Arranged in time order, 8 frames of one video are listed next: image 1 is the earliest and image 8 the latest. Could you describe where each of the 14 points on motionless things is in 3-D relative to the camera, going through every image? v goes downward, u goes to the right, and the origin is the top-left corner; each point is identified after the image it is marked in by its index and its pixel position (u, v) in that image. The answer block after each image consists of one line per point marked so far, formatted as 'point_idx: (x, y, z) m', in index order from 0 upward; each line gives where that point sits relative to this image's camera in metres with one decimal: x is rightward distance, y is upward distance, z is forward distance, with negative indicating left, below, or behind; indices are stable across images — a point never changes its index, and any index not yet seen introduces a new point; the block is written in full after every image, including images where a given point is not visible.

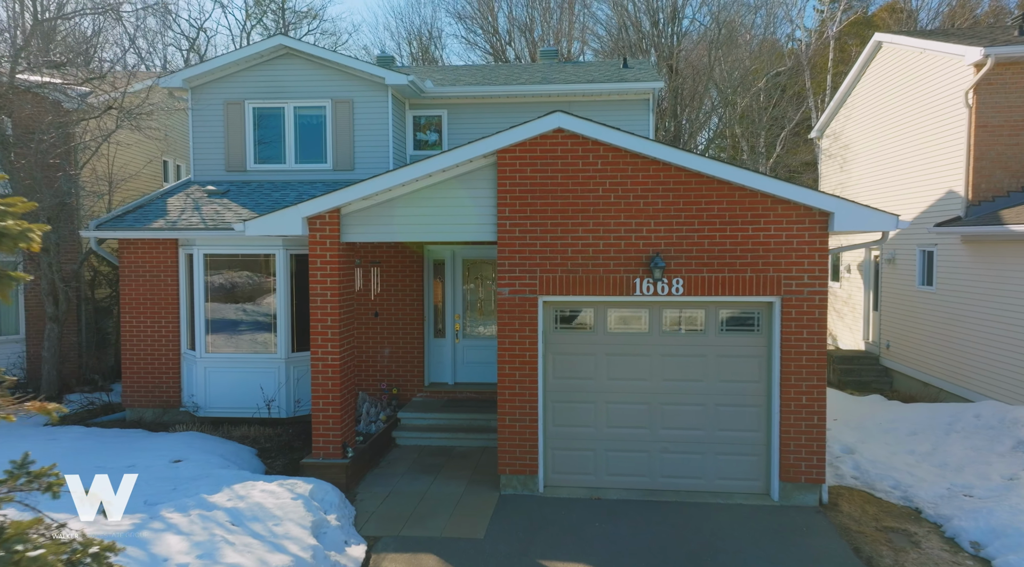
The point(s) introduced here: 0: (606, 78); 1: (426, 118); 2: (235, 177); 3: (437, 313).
0: (+1.9, +4.0, +13.6) m
1: (-1.7, +3.2, +13.5) m
2: (-5.0, +2.0, +12.7) m
3: (-1.1, -0.4, +10.8) m
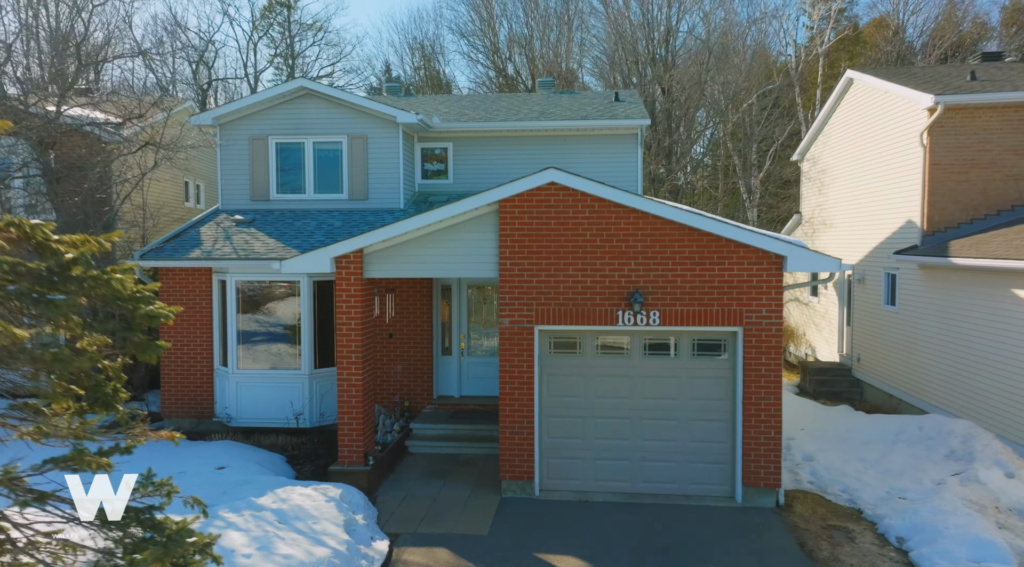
0: (+1.9, +3.6, +14.8) m
1: (-1.7, +2.8, +14.7) m
2: (-5.0, +1.6, +13.9) m
3: (-1.1, -0.8, +12.0) m
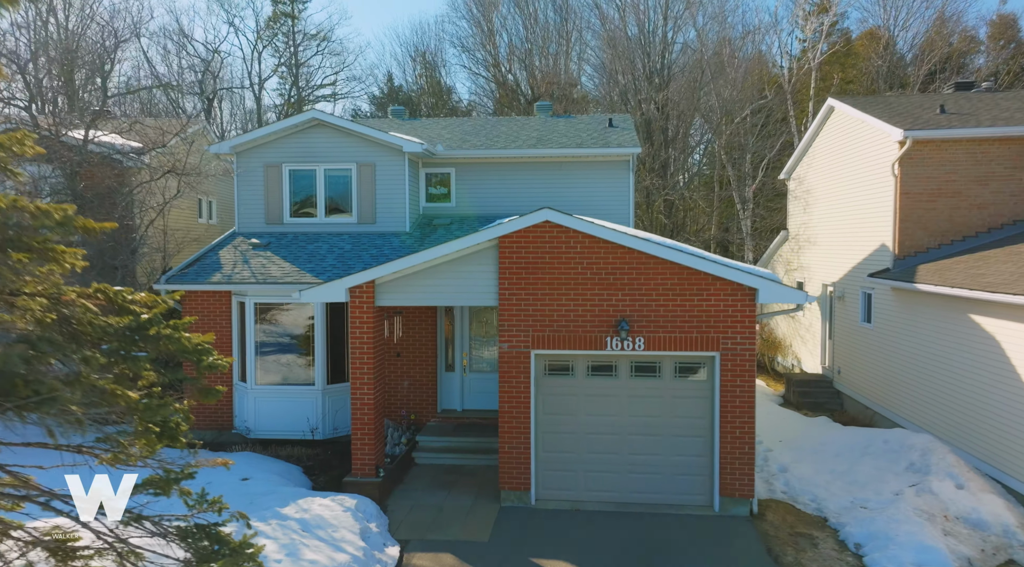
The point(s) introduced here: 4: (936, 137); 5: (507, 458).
0: (+1.8, +3.2, +15.6) m
1: (-1.7, +2.4, +15.6) m
2: (-5.0, +1.2, +14.8) m
3: (-1.2, -1.2, +12.9) m
4: (+7.6, +2.7, +12.6) m
5: (-0.1, -2.4, +9.7) m
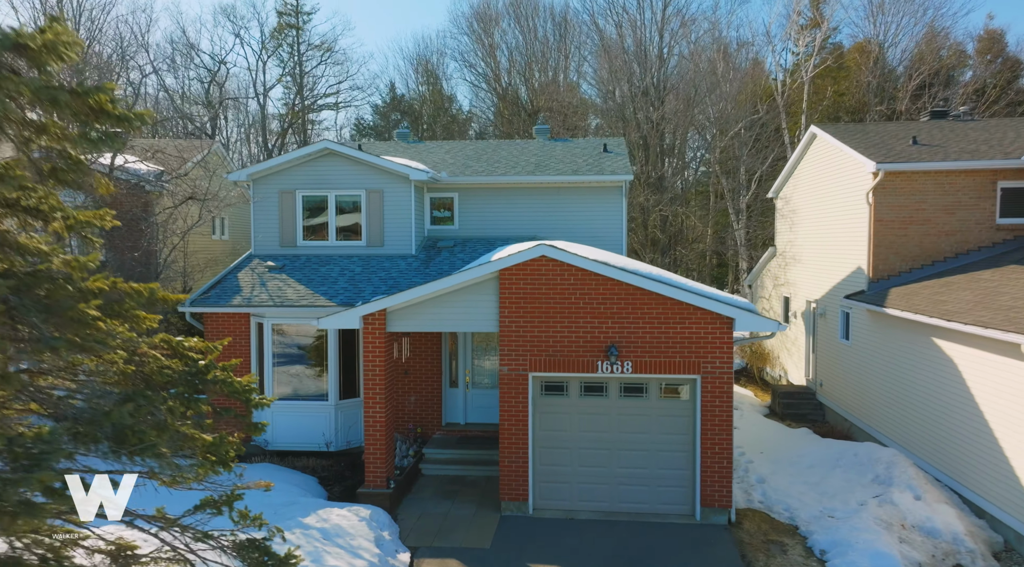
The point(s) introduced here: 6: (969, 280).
0: (+1.8, +2.8, +16.6) m
1: (-1.7, +2.0, +16.5) m
2: (-5.0, +0.7, +15.7) m
3: (-1.2, -1.6, +13.8) m
4: (+7.6, +2.2, +13.5) m
5: (-0.1, -2.9, +10.6) m
6: (+8.0, +0.1, +12.1) m
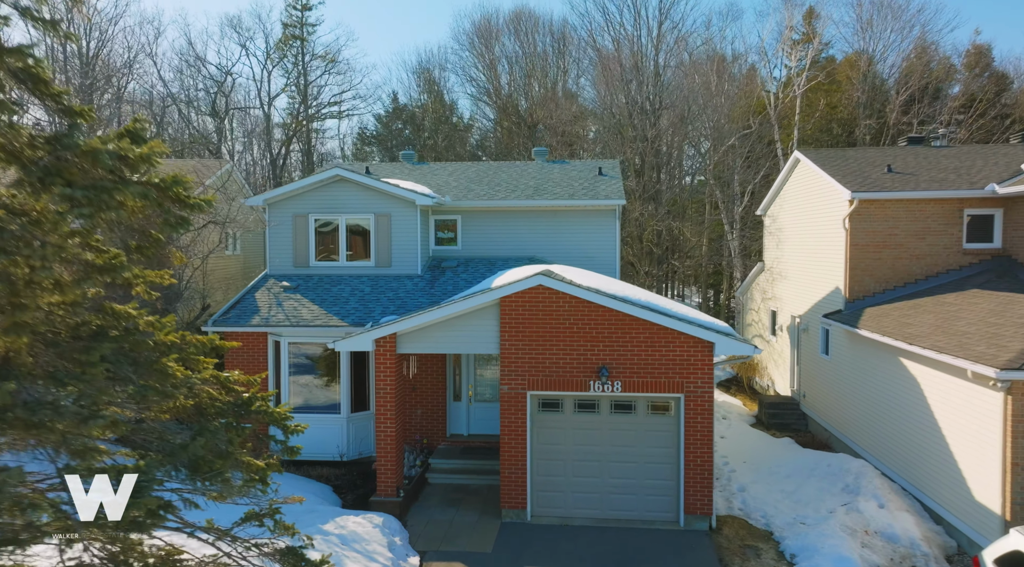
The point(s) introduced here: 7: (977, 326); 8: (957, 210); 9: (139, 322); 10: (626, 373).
0: (+1.8, +2.4, +17.5) m
1: (-1.7, +1.6, +17.5) m
2: (-5.1, +0.3, +16.7) m
3: (-1.2, -2.1, +14.8) m
4: (+7.6, +1.8, +14.5) m
5: (-0.1, -3.3, +11.6) m
6: (+7.9, -0.4, +13.1) m
7: (+7.3, -0.7, +10.9) m
8: (+9.2, +1.5, +14.5) m
9: (-2.9, -0.3, +5.5) m
10: (+1.8, -1.5, +11.3) m
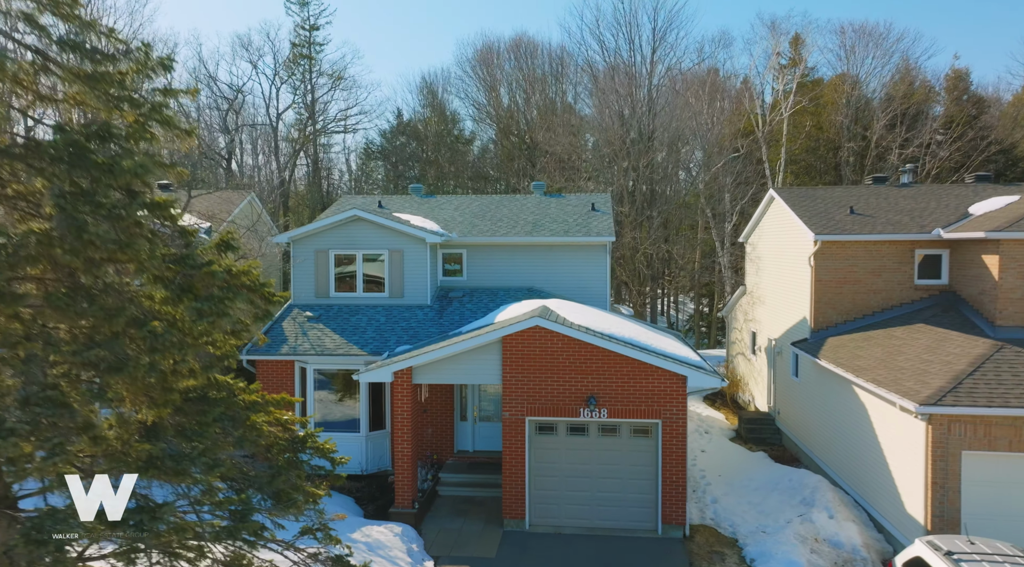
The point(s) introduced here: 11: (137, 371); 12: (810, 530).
0: (+1.8, +1.6, +19.3) m
1: (-1.7, +0.8, +19.2) m
2: (-5.0, -0.5, +18.4) m
3: (-1.2, -2.8, +16.5) m
4: (+7.6, +1.0, +16.2) m
5: (-0.1, -4.1, +13.4) m
6: (+8.0, -1.1, +14.8) m
7: (+7.3, -1.4, +12.7) m
8: (+9.3, +0.8, +16.2) m
9: (-2.9, -1.1, +7.3) m
10: (+1.9, -2.2, +13.1) m
11: (-3.1, -0.7, +5.8) m
12: (+5.4, -4.4, +12.5) m
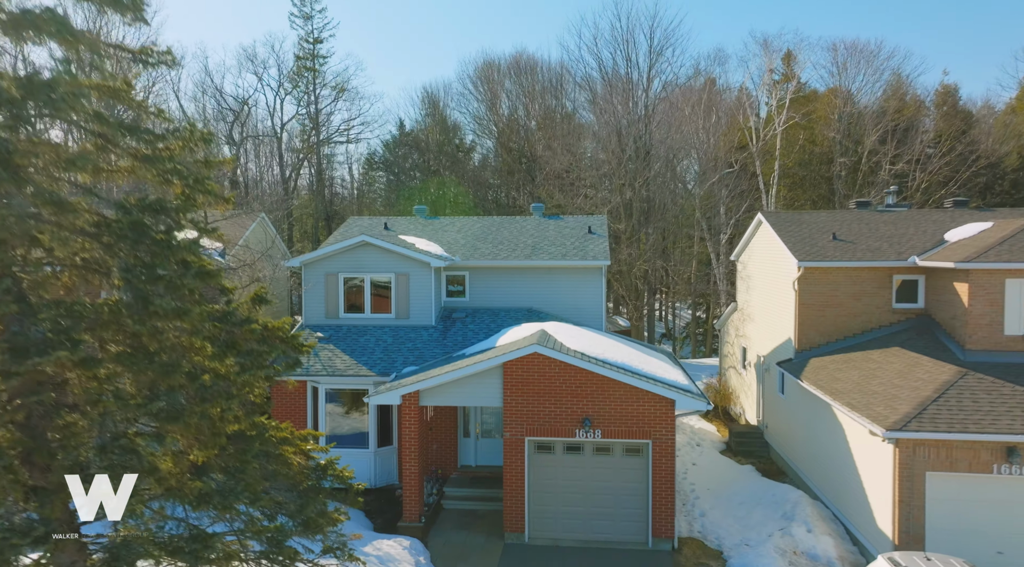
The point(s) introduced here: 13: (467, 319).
0: (+1.8, +1.0, +20.2) m
1: (-1.7, +0.2, +20.2) m
2: (-5.0, -1.1, +19.4) m
3: (-1.2, -3.4, +17.5) m
4: (+7.6, +0.4, +17.2) m
5: (-0.1, -4.7, +14.3) m
6: (+8.0, -1.7, +15.8) m
7: (+7.3, -2.0, +13.7) m
8: (+9.3, +0.2, +17.2) m
9: (-2.9, -1.7, +8.2) m
10: (+1.9, -2.8, +14.0) m
11: (-3.1, -1.3, +6.7) m
12: (+5.4, -5.0, +13.5) m
13: (-1.2, -1.0, +19.4) m
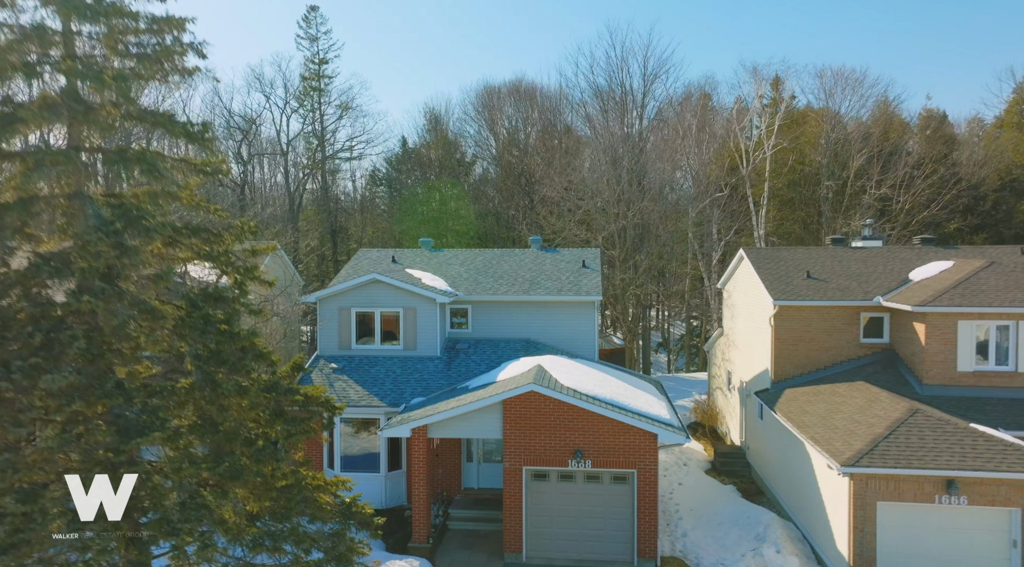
0: (+1.8, 0.0, +21.8) m
1: (-1.7, -0.8, +21.8) m
2: (-5.1, -2.1, +21.0) m
3: (-1.2, -4.4, +19.1) m
4: (+7.6, -0.6, +18.7) m
5: (-0.1, -5.7, +15.9) m
6: (+7.9, -2.7, +17.3) m
7: (+7.3, -3.0, +15.2) m
8: (+9.2, -0.8, +18.8) m
9: (-2.9, -2.7, +9.8) m
10: (+1.8, -3.8, +15.6) m
11: (-3.1, -2.3, +8.3) m
12: (+5.3, -6.0, +15.0) m
13: (-1.3, -2.0, +21.0) m
